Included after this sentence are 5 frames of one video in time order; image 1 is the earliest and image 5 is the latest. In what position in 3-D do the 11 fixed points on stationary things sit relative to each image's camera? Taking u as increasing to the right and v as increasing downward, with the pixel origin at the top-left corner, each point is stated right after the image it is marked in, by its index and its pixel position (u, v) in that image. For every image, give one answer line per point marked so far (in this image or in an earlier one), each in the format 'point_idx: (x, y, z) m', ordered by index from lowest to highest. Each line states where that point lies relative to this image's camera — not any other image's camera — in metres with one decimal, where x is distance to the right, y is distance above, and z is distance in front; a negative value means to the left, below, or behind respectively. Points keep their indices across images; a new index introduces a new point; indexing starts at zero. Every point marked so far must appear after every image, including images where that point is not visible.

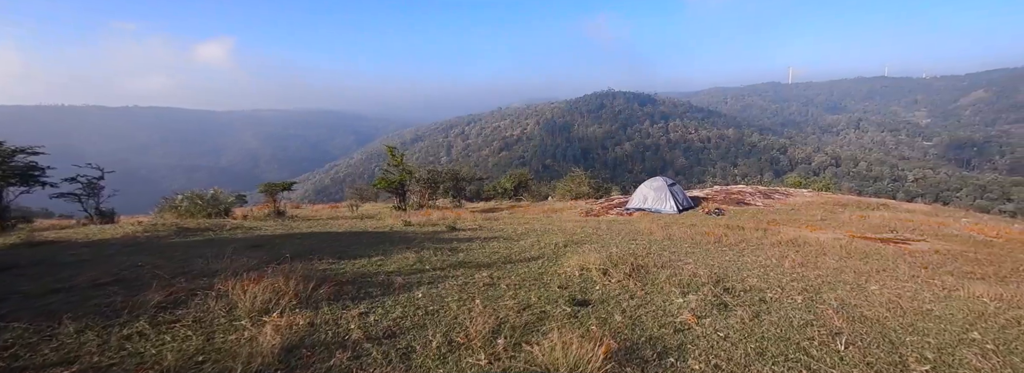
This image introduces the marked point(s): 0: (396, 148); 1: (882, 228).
0: (-4.9, +1.6, +17.4) m
1: (+10.1, -1.2, +11.3) m
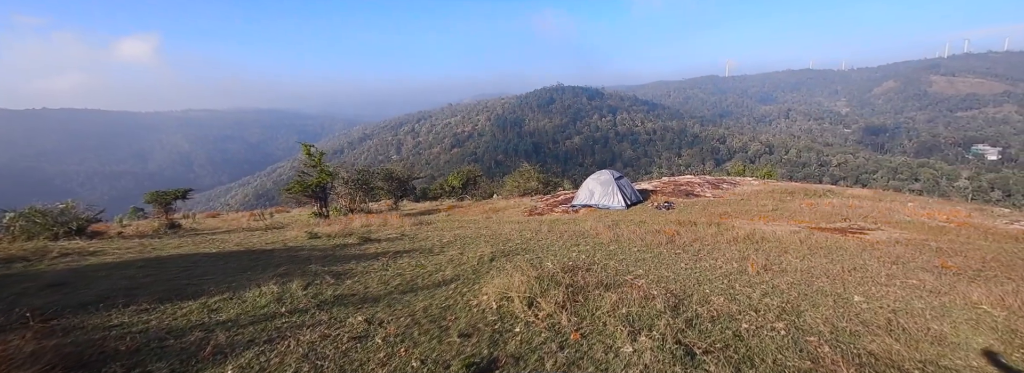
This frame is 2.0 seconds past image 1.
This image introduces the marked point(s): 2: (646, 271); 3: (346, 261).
0: (-7.3, +1.5, +15.1) m
1: (+8.4, -0.8, +10.8) m
2: (+2.0, -1.2, +6.0) m
3: (-2.6, -1.2, +6.4) m
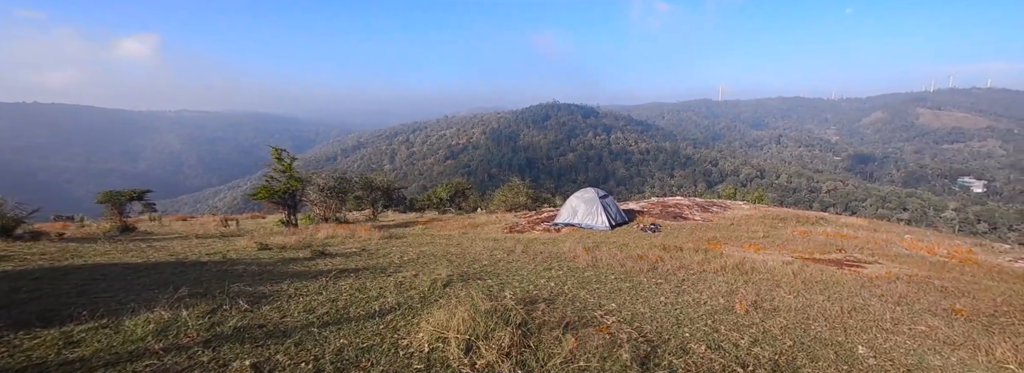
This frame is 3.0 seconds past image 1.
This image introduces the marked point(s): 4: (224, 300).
0: (-7.9, +1.3, +14.3) m
1: (+7.7, -1.5, +10.1) m
2: (+1.4, -1.5, +5.2) m
3: (-3.2, -1.3, +5.6) m
4: (-3.1, -1.2, +4.4) m
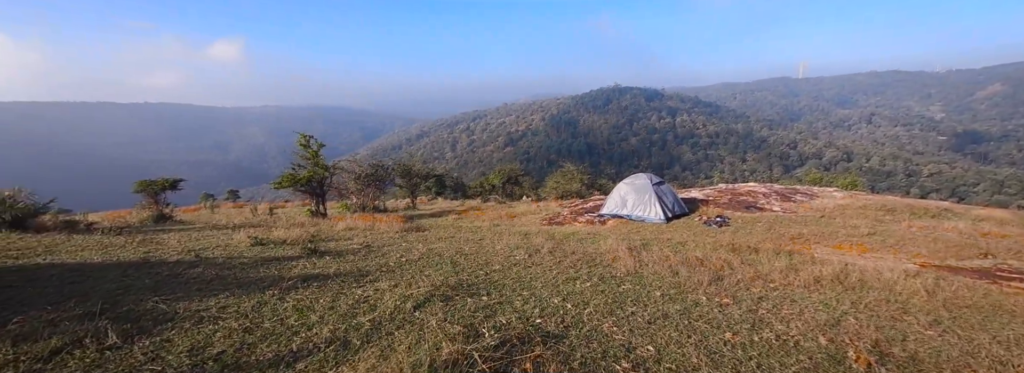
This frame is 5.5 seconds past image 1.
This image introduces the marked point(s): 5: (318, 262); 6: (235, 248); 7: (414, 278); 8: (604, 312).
0: (-6.7, +1.7, +13.7) m
1: (+8.2, -1.2, +7.5) m
2: (+1.3, -1.4, +3.5) m
3: (-3.2, -1.1, +4.5) m
4: (-3.2, -1.1, +3.3) m
5: (-2.9, -1.2, +6.3) m
6: (-4.8, -1.1, +7.2) m
7: (-1.3, -1.2, +5.3) m
8: (+1.0, -1.3, +4.3) m
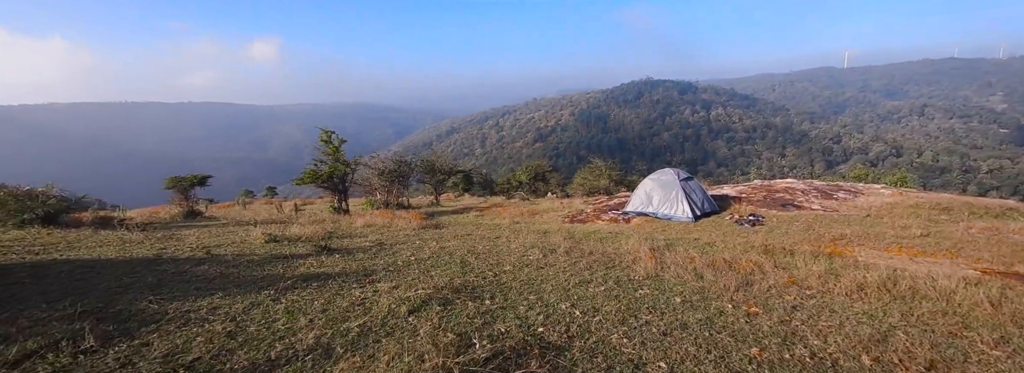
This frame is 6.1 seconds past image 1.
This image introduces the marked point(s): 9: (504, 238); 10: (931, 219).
0: (-6.0, +1.8, +13.8) m
1: (+8.5, -1.1, +6.6) m
2: (+1.2, -1.3, +3.1) m
3: (-3.1, -1.1, +4.4) m
4: (-3.3, -1.1, +3.2) m
5: (-2.8, -1.1, +6.2) m
6: (-4.6, -1.0, +7.2) m
7: (-1.2, -1.1, +5.1) m
8: (+1.0, -1.3, +4.0) m
9: (-0.2, -1.1, +8.8) m
10: (+9.8, -0.8, +9.5) m
